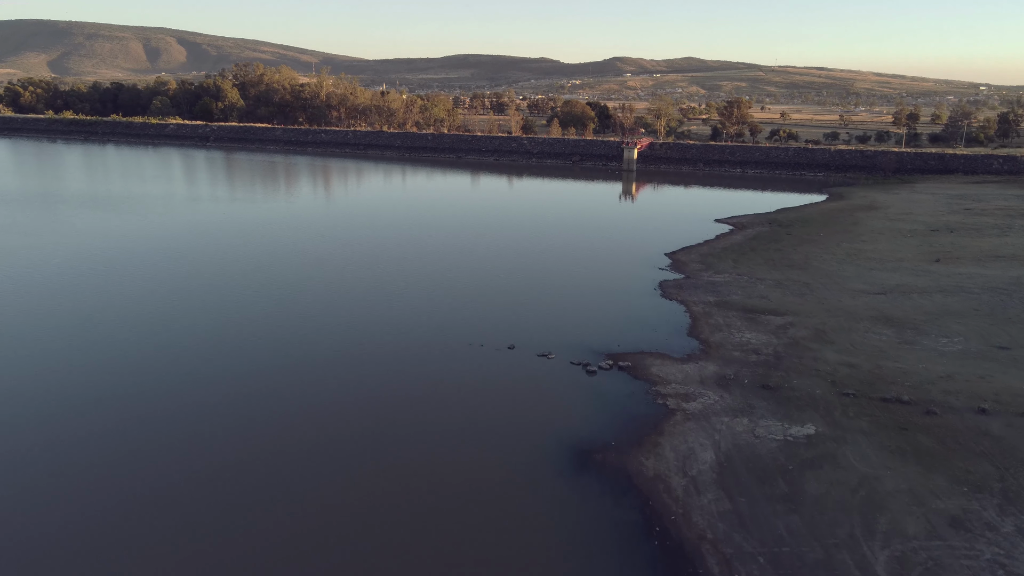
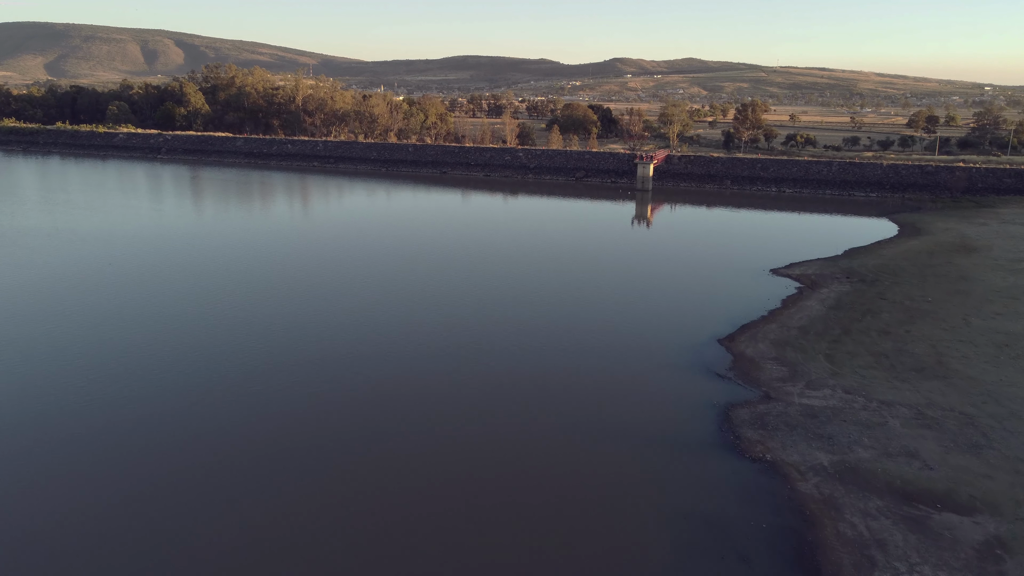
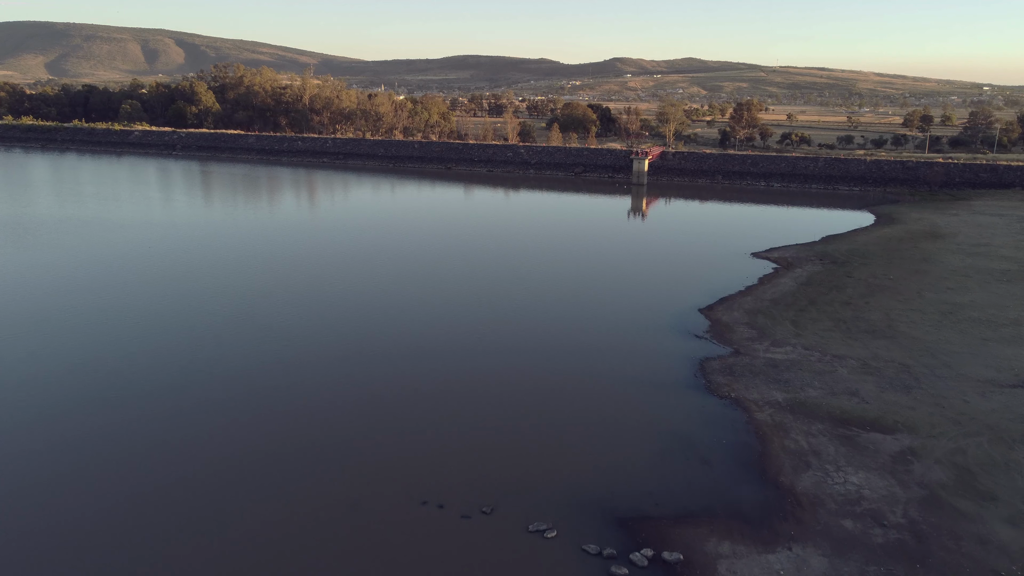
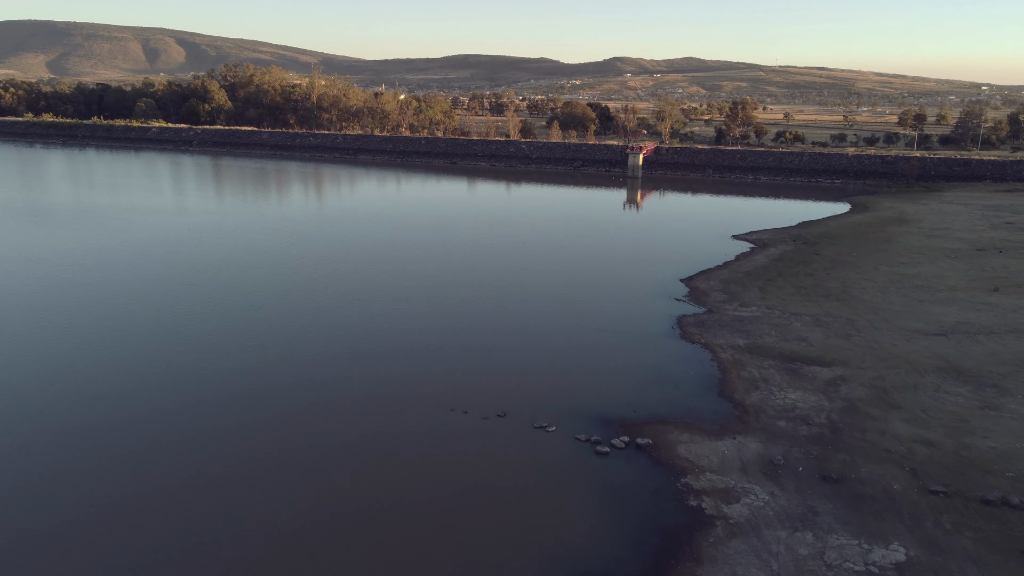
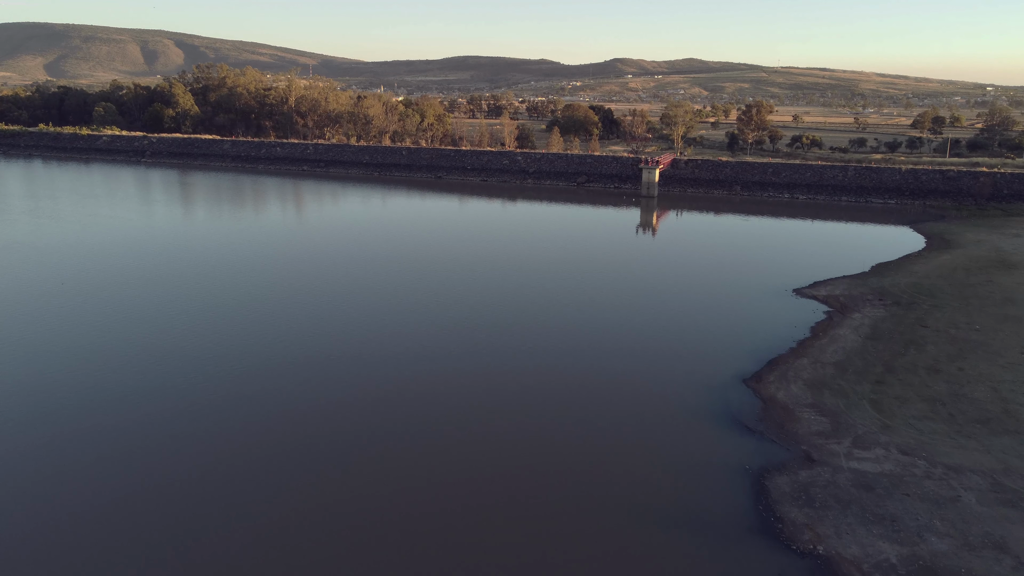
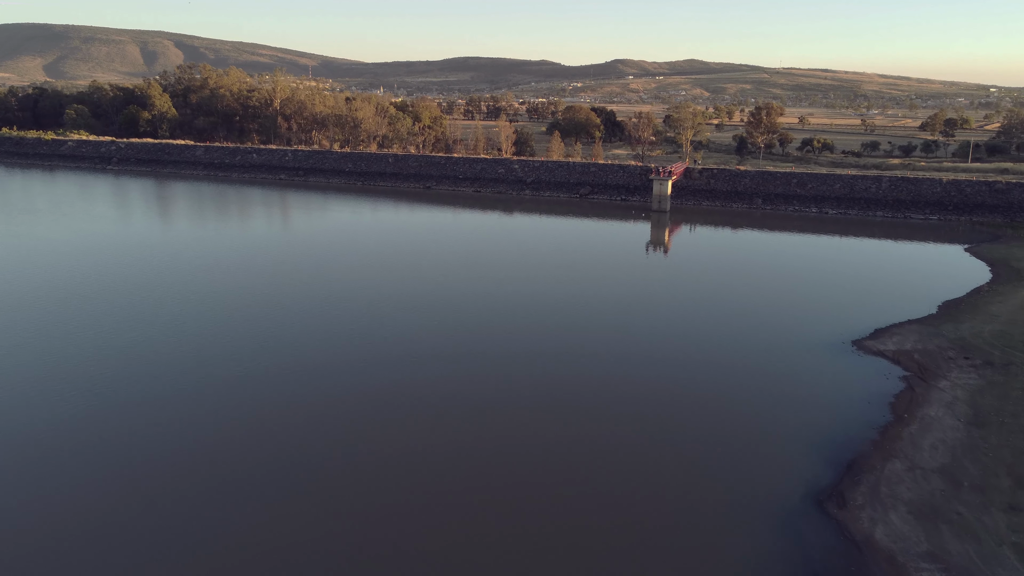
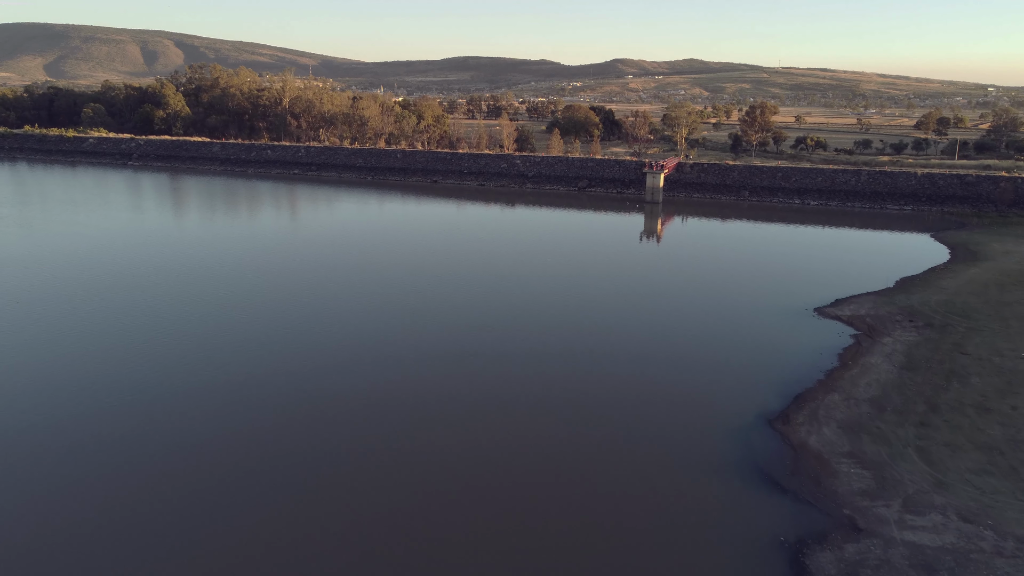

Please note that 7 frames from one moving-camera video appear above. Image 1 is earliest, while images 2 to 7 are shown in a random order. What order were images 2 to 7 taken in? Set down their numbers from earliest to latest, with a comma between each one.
4, 3, 2, 5, 7, 6
